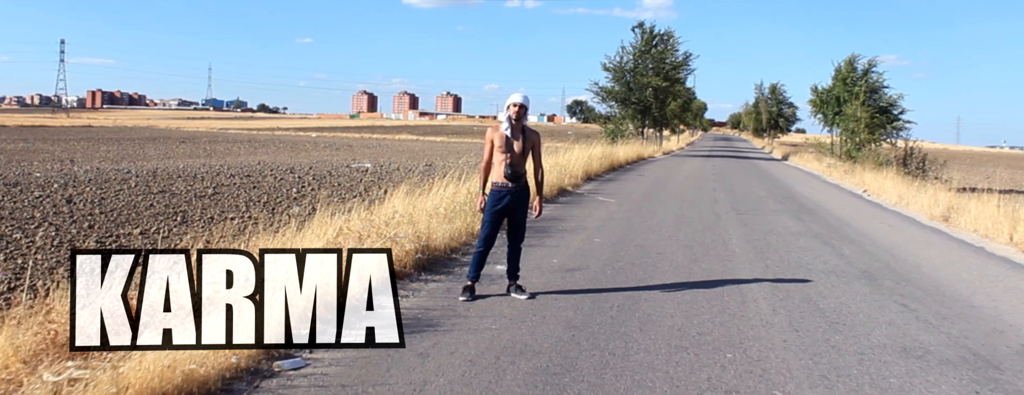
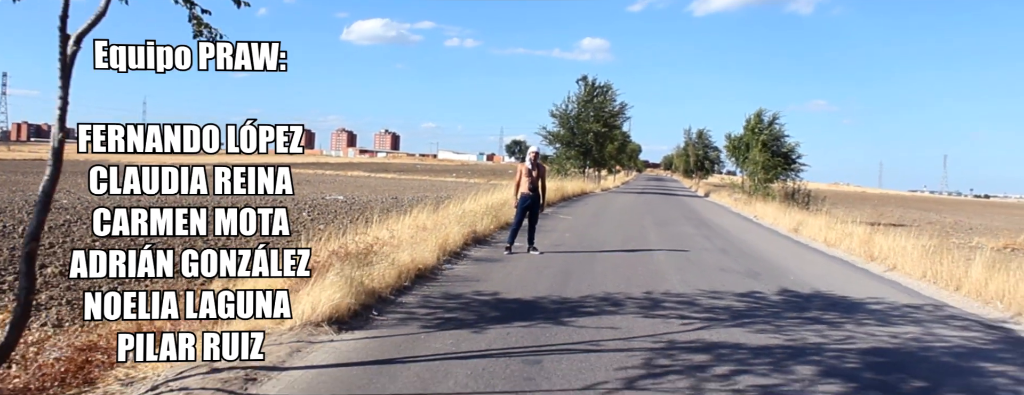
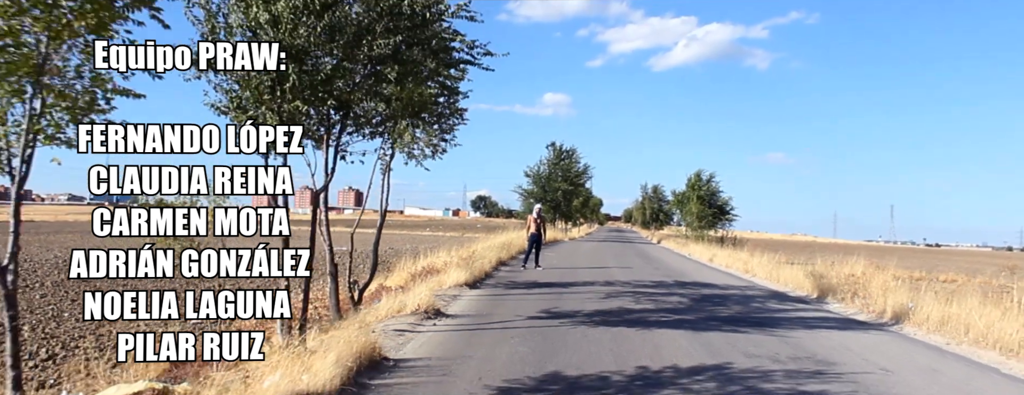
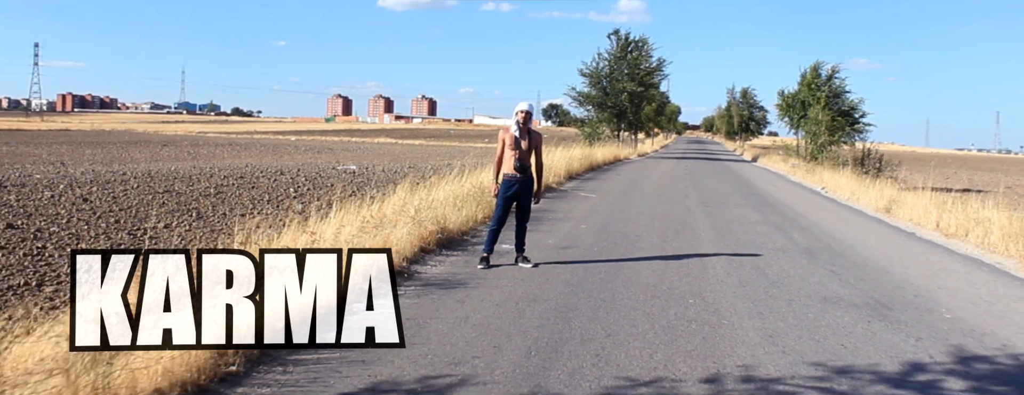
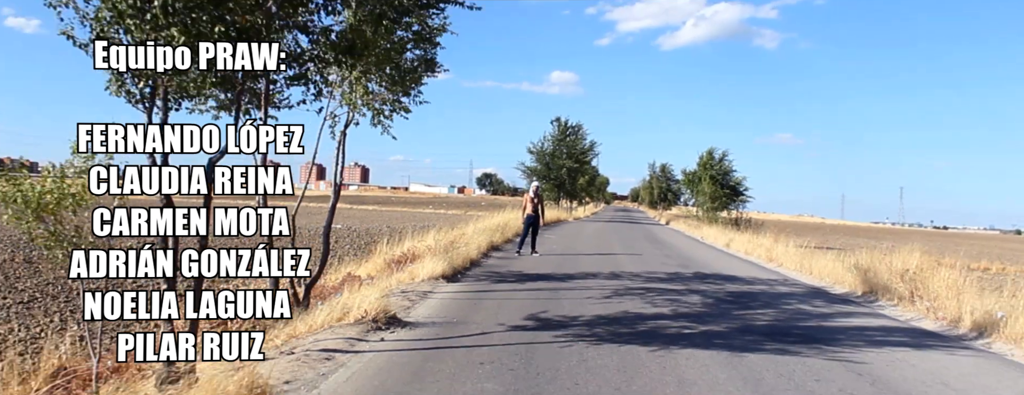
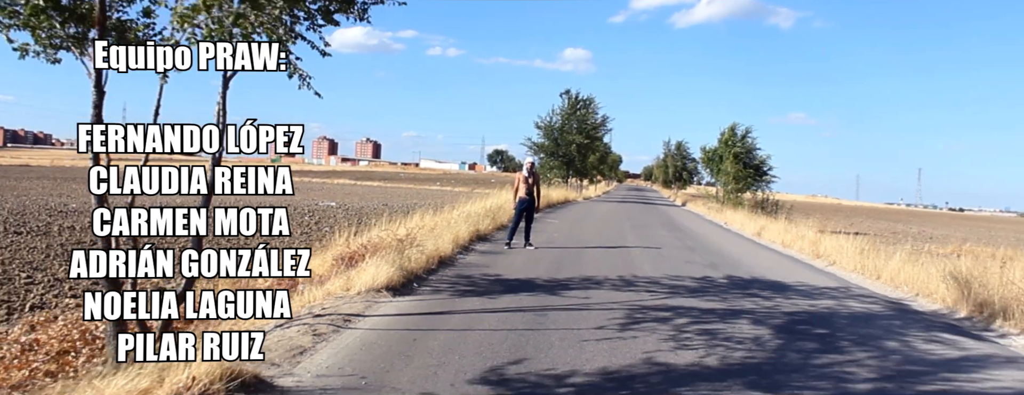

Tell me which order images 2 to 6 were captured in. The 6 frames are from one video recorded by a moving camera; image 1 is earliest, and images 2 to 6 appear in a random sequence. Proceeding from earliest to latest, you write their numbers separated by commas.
4, 2, 6, 5, 3
